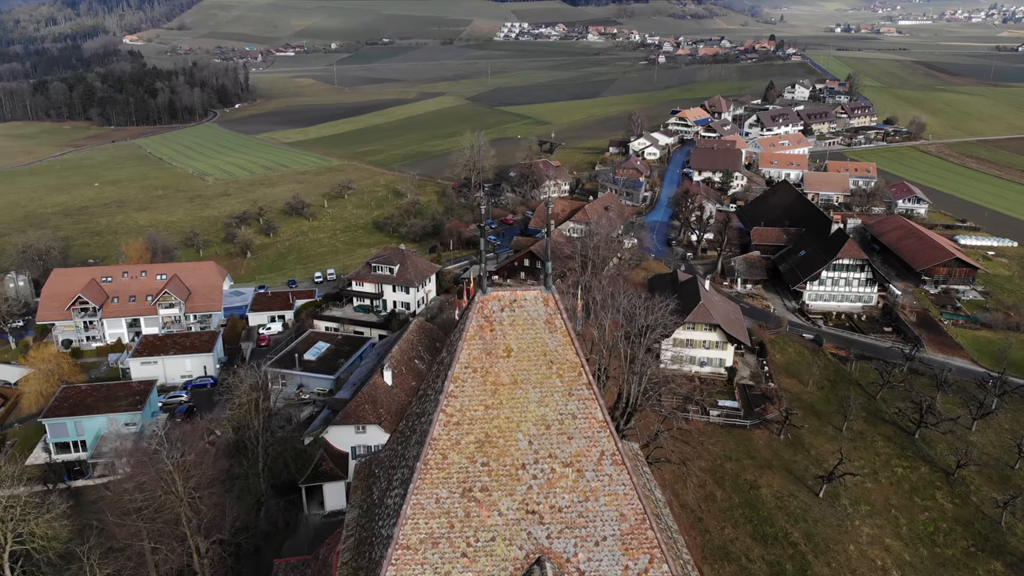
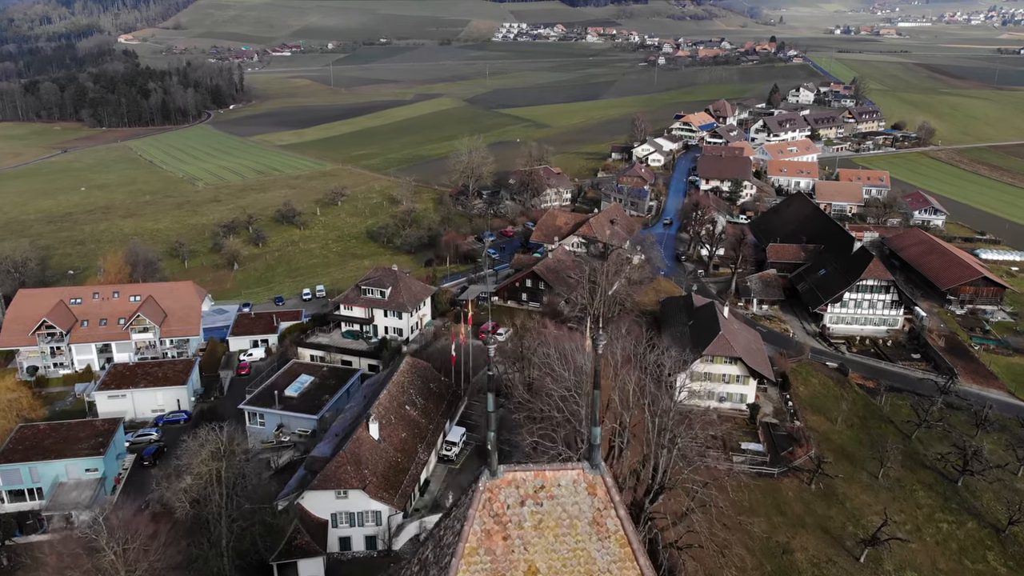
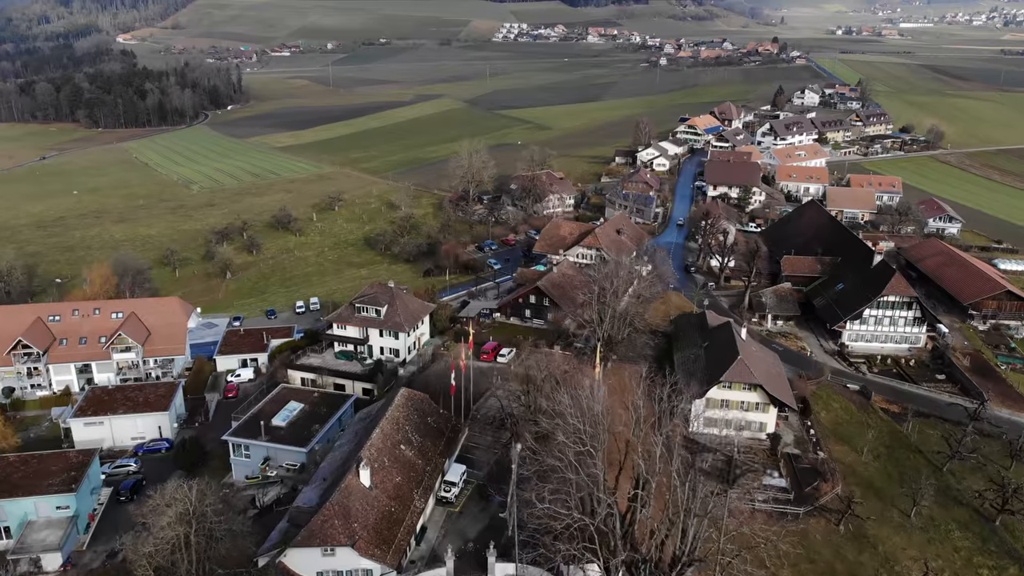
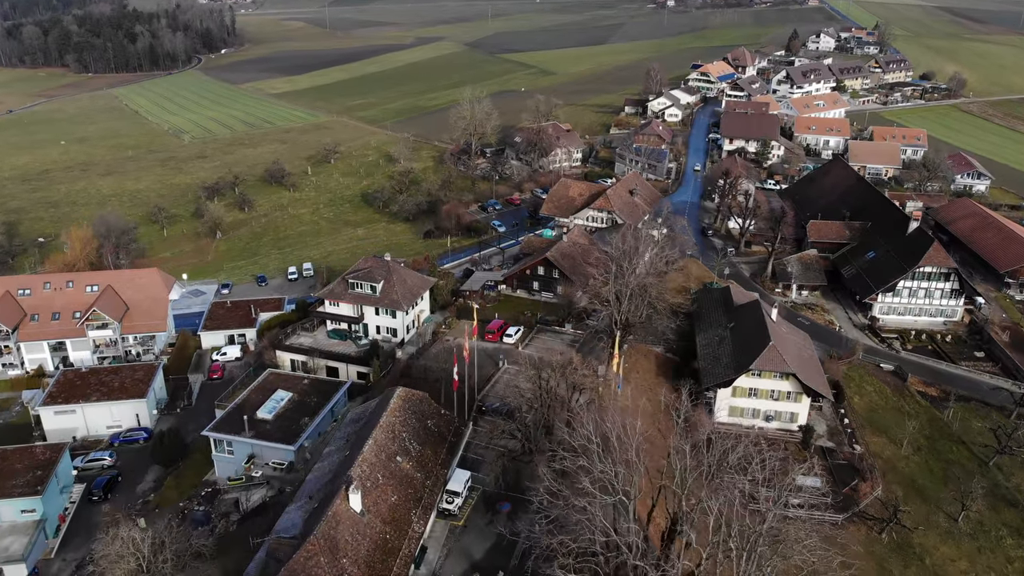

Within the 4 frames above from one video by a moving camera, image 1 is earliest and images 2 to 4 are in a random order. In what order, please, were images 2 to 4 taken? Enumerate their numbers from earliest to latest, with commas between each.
2, 3, 4
